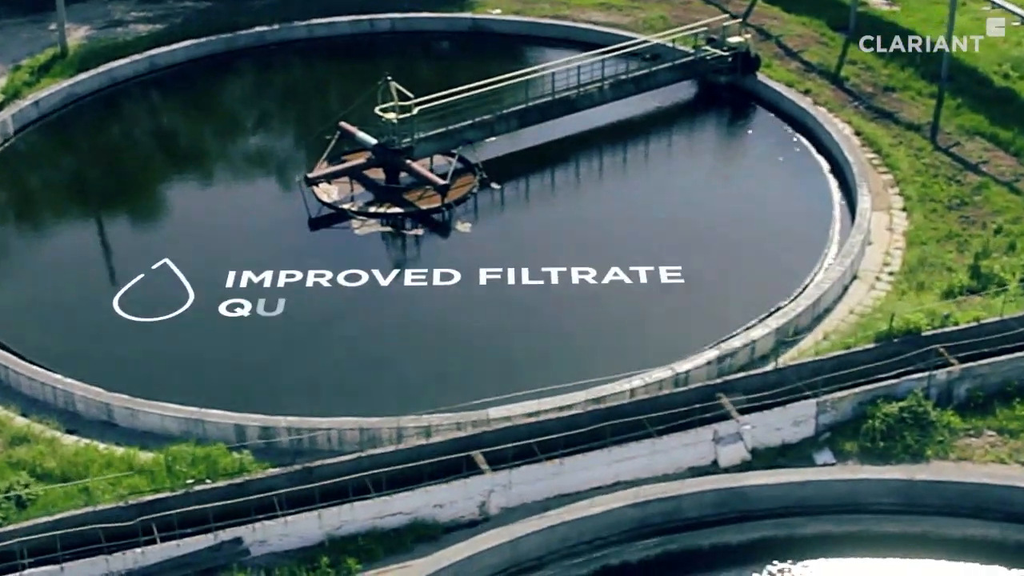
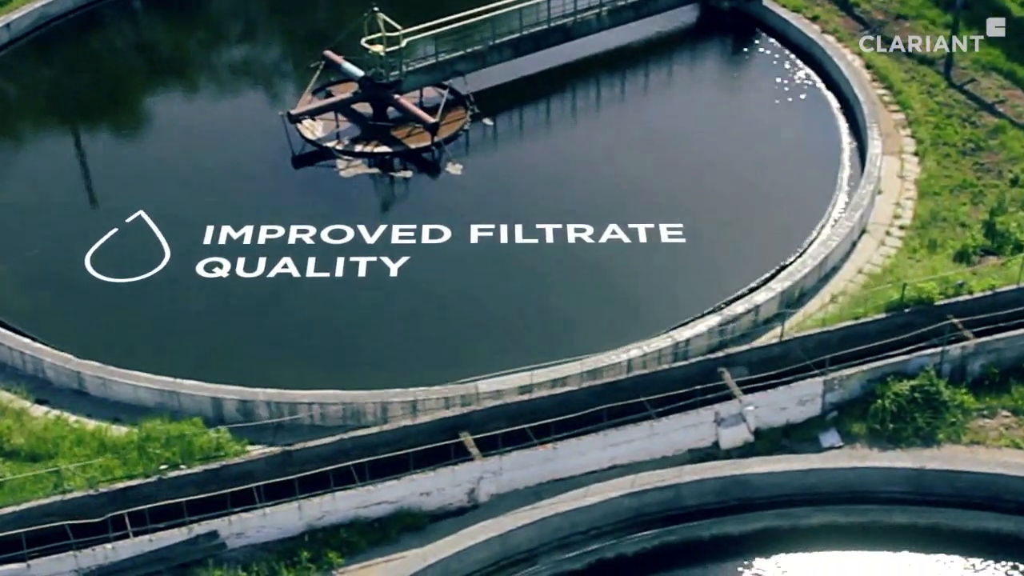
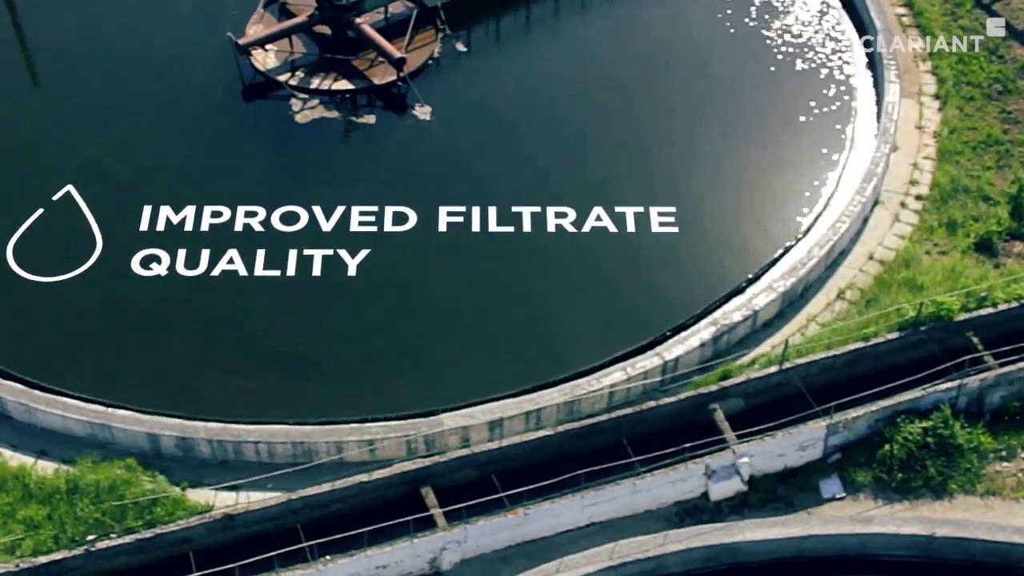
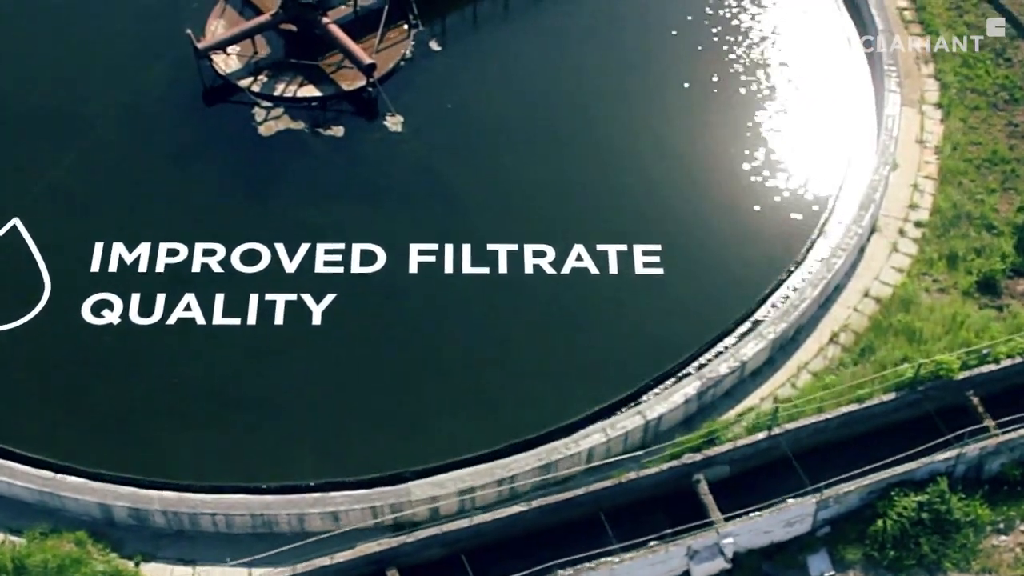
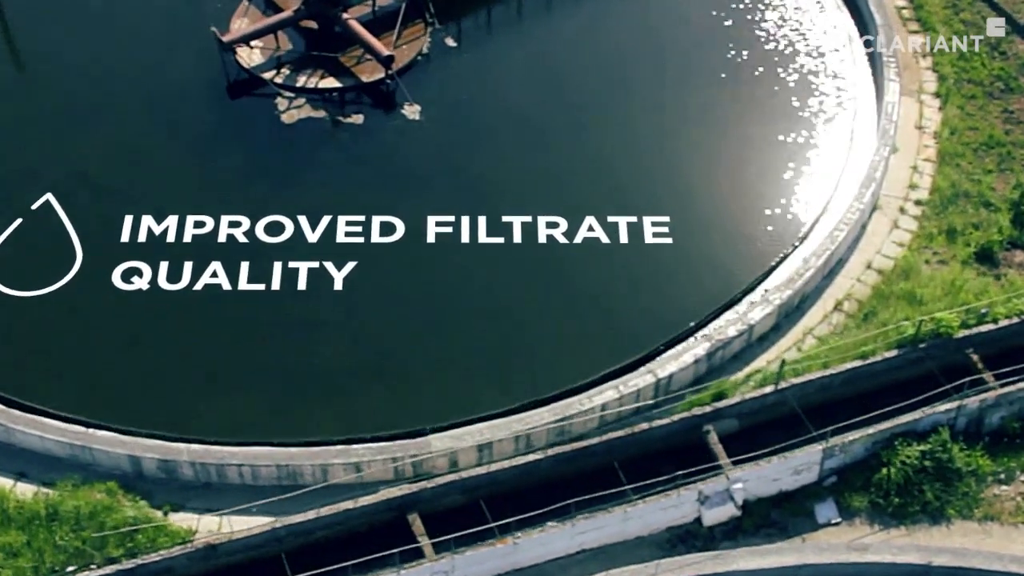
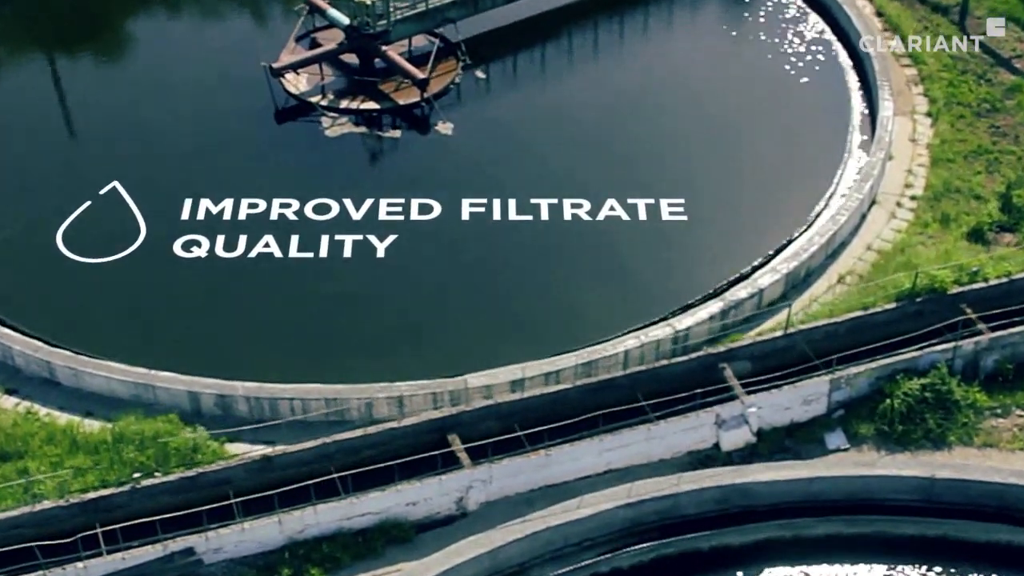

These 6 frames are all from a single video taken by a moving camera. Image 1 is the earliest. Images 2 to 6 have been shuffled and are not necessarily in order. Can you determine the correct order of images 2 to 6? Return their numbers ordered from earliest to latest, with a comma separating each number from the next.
2, 6, 3, 5, 4
